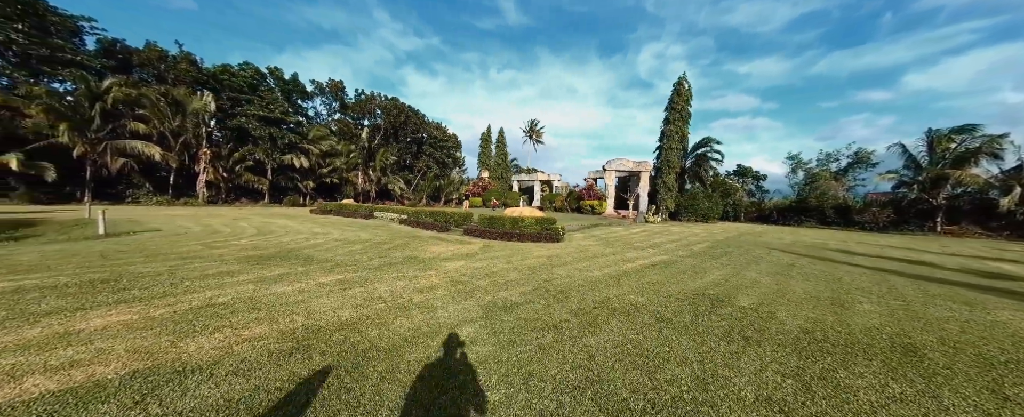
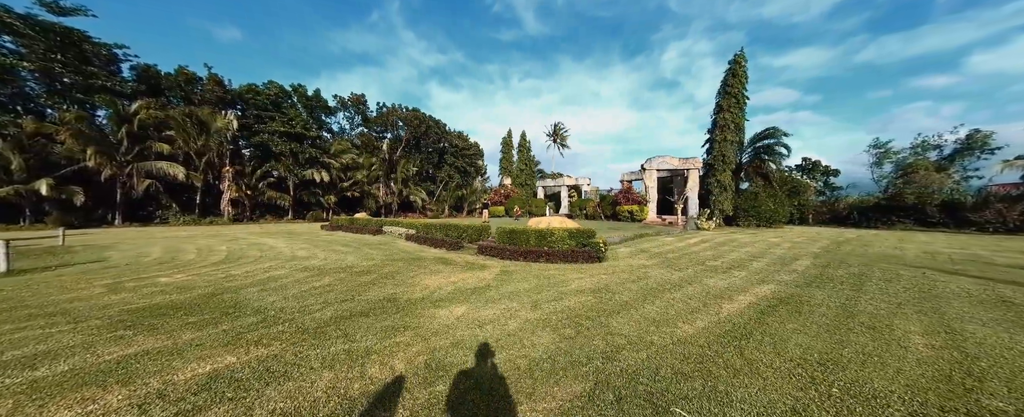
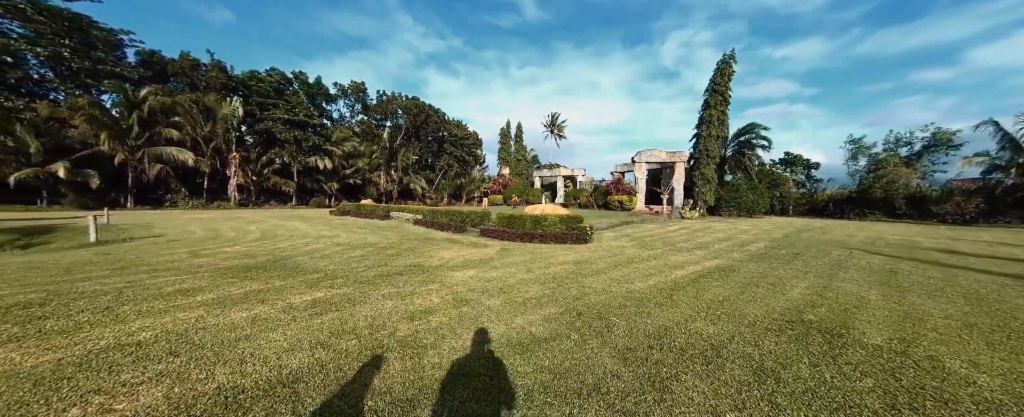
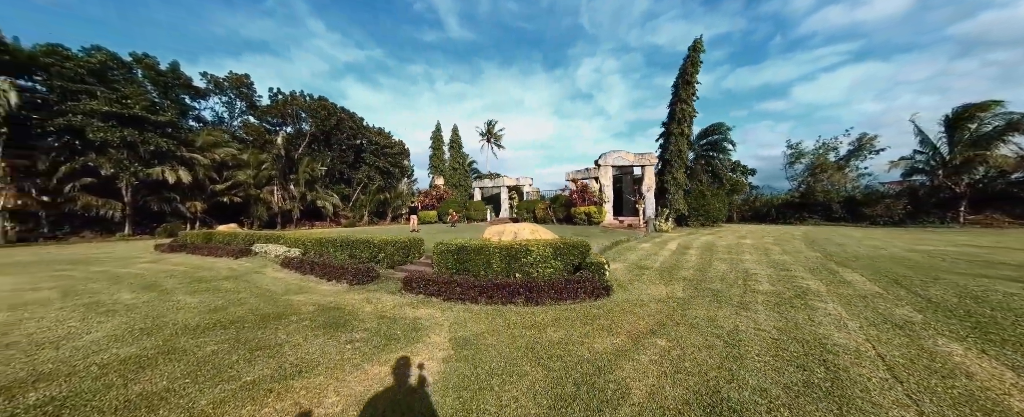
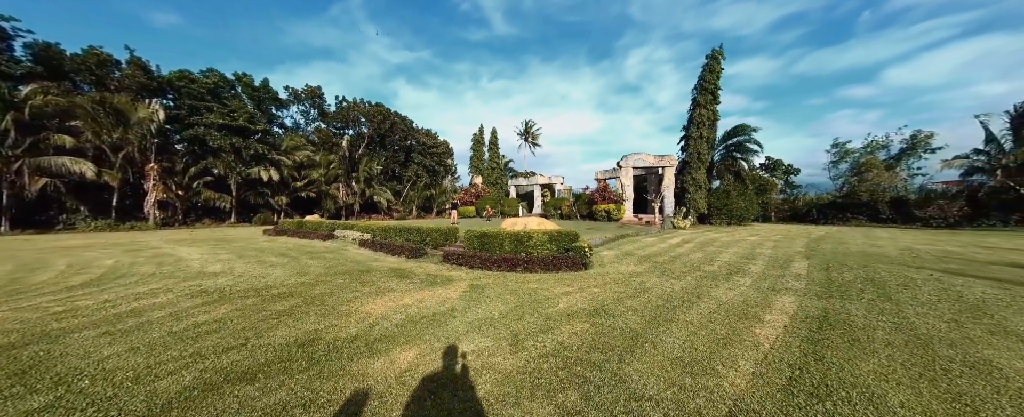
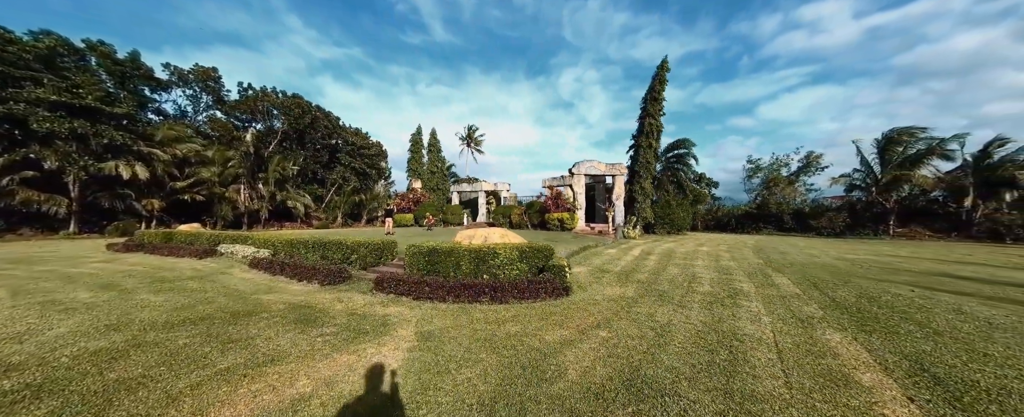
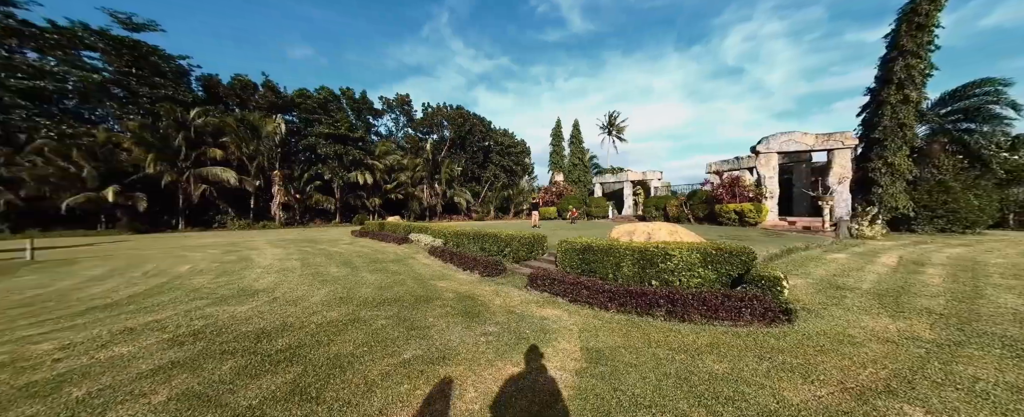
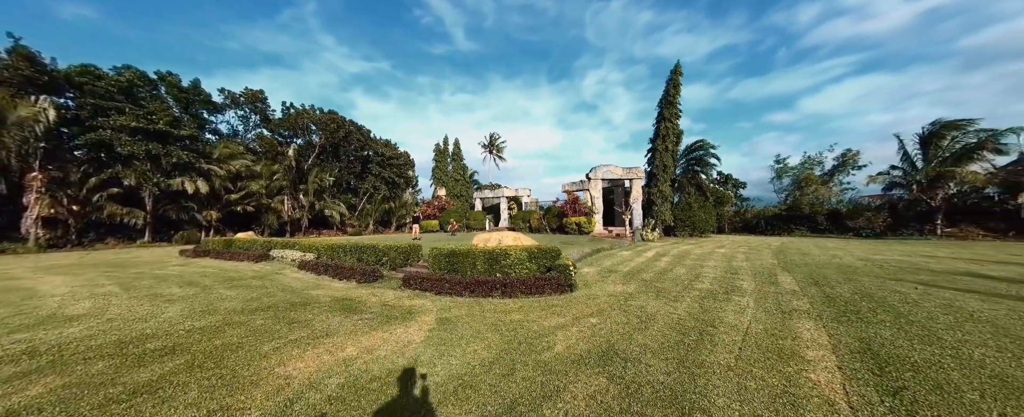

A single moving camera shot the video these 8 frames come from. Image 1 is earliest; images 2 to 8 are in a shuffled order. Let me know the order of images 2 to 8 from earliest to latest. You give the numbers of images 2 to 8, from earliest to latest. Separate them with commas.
3, 2, 5, 8, 6, 4, 7
